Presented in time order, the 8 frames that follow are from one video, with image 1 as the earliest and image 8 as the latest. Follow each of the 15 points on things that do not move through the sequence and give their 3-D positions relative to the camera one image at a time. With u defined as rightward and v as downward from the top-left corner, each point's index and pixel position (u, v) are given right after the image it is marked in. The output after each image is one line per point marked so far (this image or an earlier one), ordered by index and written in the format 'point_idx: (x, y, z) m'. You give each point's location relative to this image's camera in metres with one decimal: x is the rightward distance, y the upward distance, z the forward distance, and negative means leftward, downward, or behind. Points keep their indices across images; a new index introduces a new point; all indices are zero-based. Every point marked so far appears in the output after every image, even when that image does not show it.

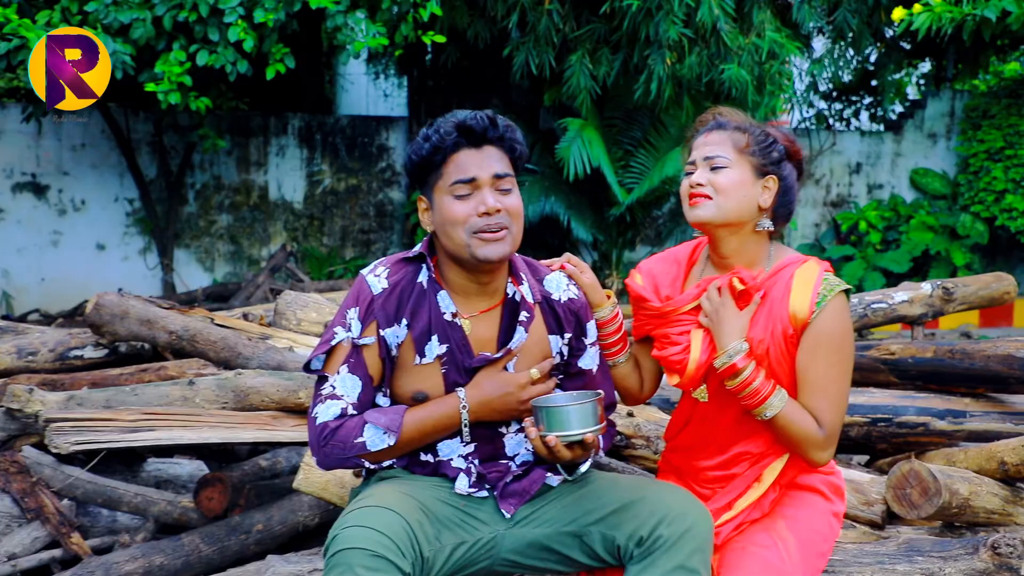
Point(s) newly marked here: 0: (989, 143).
0: (+3.7, +1.2, +7.9) m
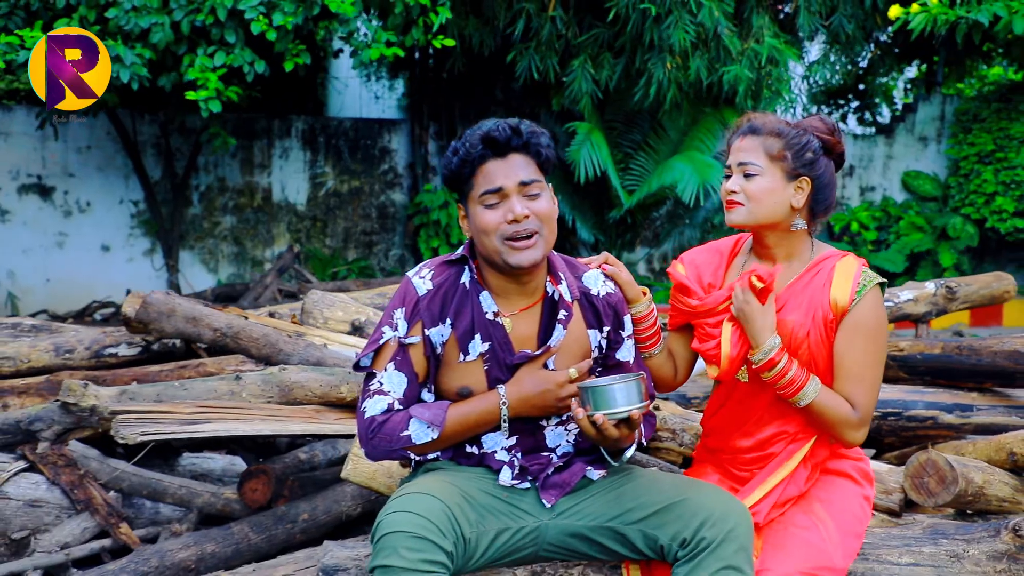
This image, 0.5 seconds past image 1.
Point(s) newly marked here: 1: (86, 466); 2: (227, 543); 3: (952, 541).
0: (+3.7, +1.2, +8.1) m
1: (-1.3, -0.5, +3.0) m
2: (-0.8, -0.7, +2.7) m
3: (+1.1, -0.6, +2.4) m
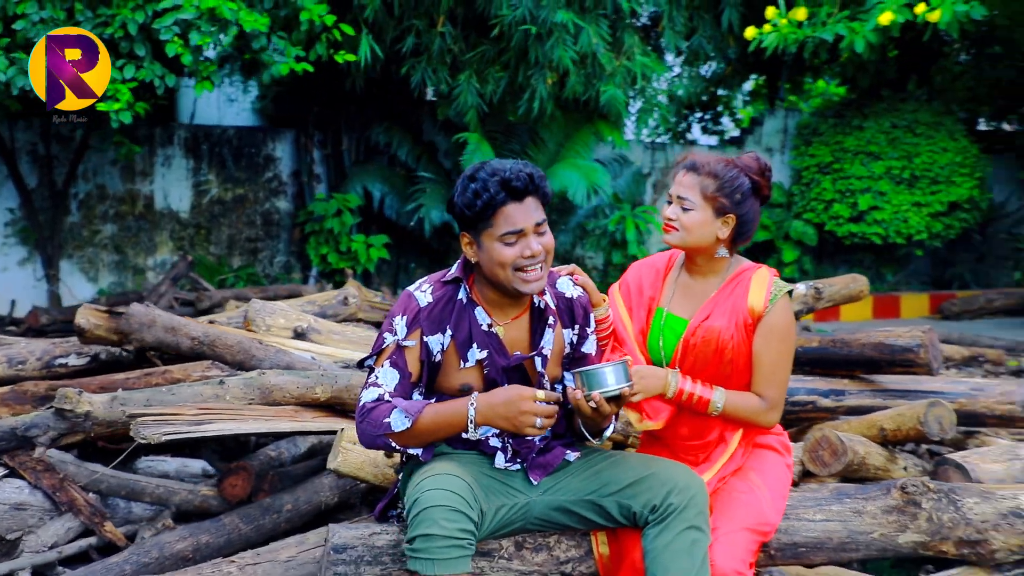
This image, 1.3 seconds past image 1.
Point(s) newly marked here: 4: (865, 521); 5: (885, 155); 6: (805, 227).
0: (+2.7, +1.2, +9.0) m
1: (-1.4, -0.6, +3.2) m
2: (-0.9, -0.7, +3.0) m
3: (+1.0, -0.6, +2.9) m
4: (+1.0, -0.7, +2.8) m
5: (+3.2, +1.2, +8.7) m
6: (+2.6, +0.6, +9.0) m
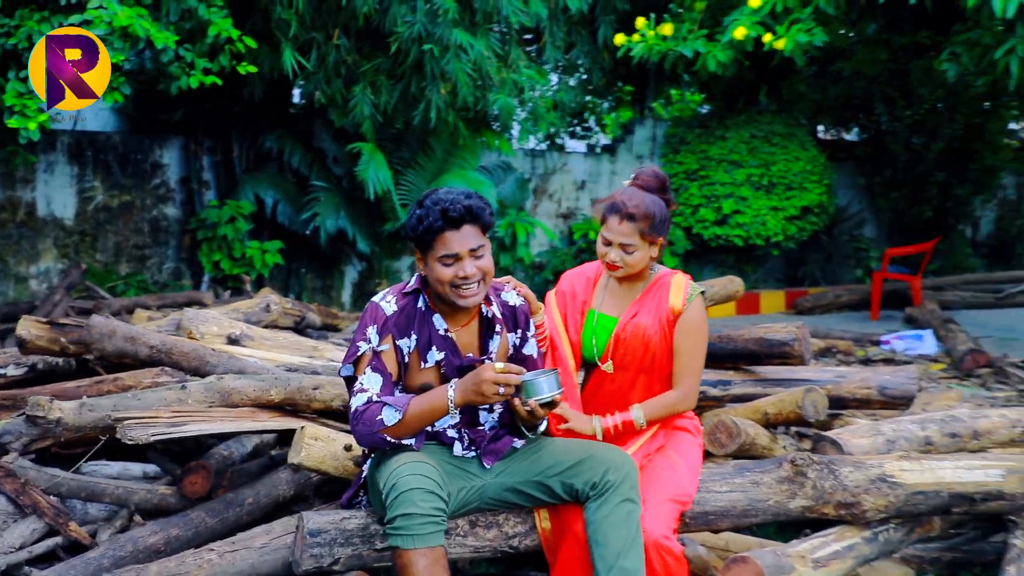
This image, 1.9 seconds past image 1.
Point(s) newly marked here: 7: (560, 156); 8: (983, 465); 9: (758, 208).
0: (+1.7, +1.2, +9.6) m
1: (-1.6, -0.6, +3.3) m
2: (-1.0, -0.8, +3.2) m
3: (+0.8, -0.6, +3.4) m
4: (+0.8, -0.7, +3.3) m
5: (+2.2, +1.2, +9.4) m
6: (+1.5, +0.6, +9.7) m
7: (+0.4, +1.3, +10.2) m
8: (+1.7, -0.6, +3.5) m
9: (+2.3, +0.8, +9.3) m
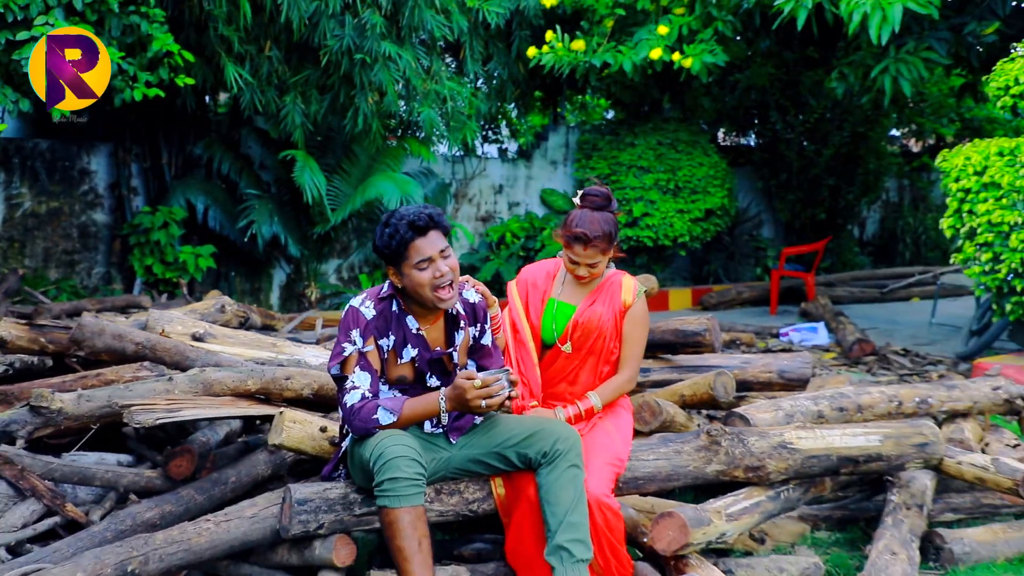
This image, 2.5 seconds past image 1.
0: (+0.9, +1.2, +10.2) m
1: (-1.8, -0.6, +3.6) m
2: (-1.2, -0.8, +3.6) m
3: (+0.6, -0.6, +3.9) m
4: (+0.7, -0.7, +3.9) m
5: (+1.4, +1.2, +10.1) m
6: (+0.7, +0.6, +10.2) m
7: (-0.4, +1.3, +10.6) m
8: (+1.5, -0.6, +4.1) m
9: (+1.5, +0.8, +10.0) m
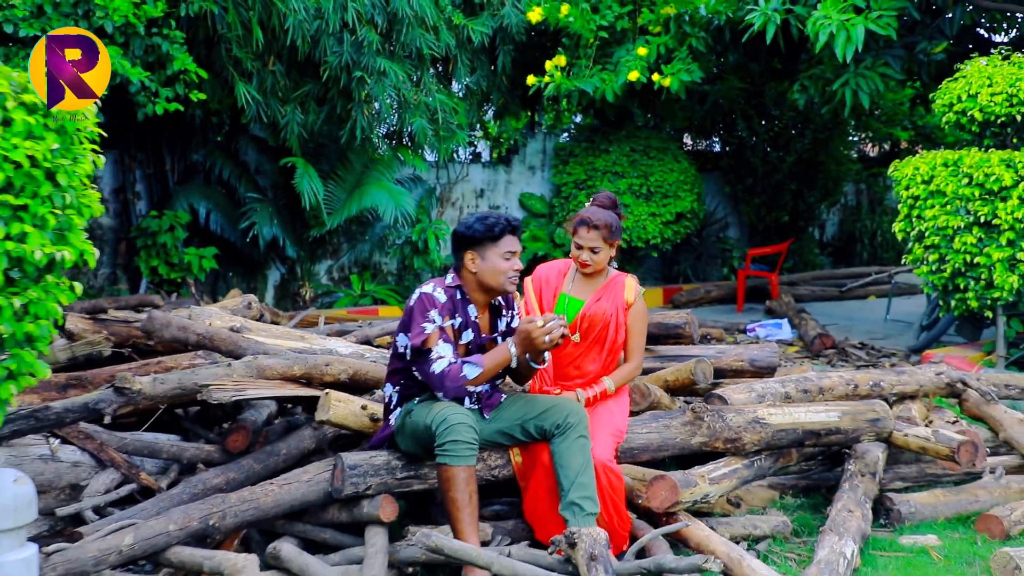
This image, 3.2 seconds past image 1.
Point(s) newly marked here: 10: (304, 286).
0: (+0.7, +1.2, +10.9) m
1: (-1.7, -0.6, +4.2) m
2: (-1.1, -0.8, +4.1) m
3: (+0.7, -0.6, +4.5) m
4: (+0.7, -0.6, +4.5) m
5: (+1.3, +1.2, +10.7) m
6: (+0.6, +0.6, +10.9) m
7: (-0.6, +1.3, +11.2) m
8: (+1.5, -0.6, +4.8) m
9: (+1.4, +0.8, +10.6) m
10: (-2.1, 0.0, +10.1) m
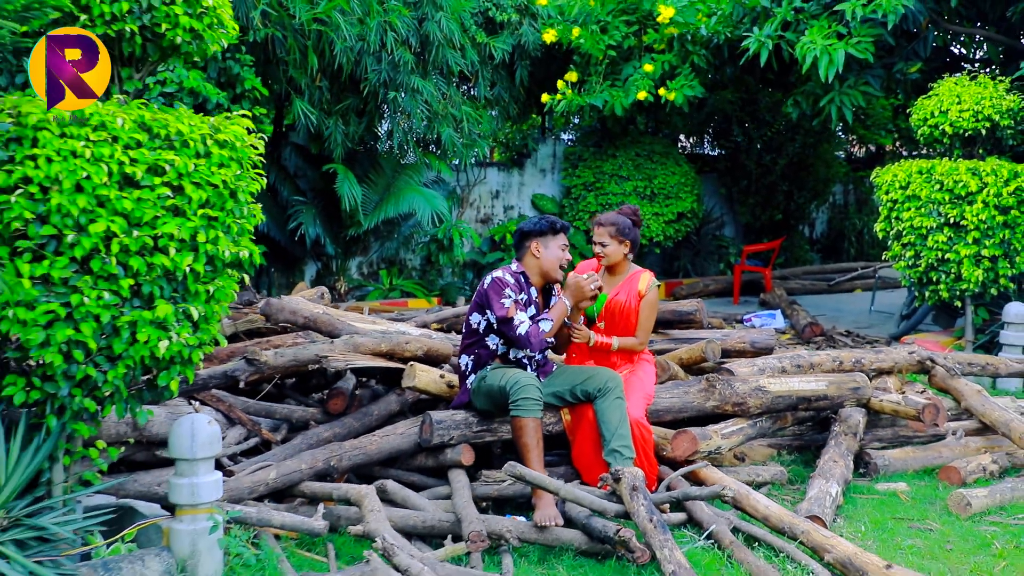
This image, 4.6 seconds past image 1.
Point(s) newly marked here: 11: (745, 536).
0: (+0.9, +1.3, +11.8) m
1: (-1.5, -0.6, +5.1) m
2: (-0.9, -0.7, +5.1) m
3: (+0.9, -0.6, +5.5) m
4: (+1.0, -0.6, +5.5) m
5: (+1.5, +1.3, +11.7) m
6: (+0.8, +0.6, +11.9) m
7: (-0.4, +1.4, +12.2) m
8: (+1.8, -0.5, +5.8) m
9: (+1.6, +0.9, +11.6) m
10: (-1.9, +0.1, +11.1) m
11: (+1.1, -1.1, +4.6) m
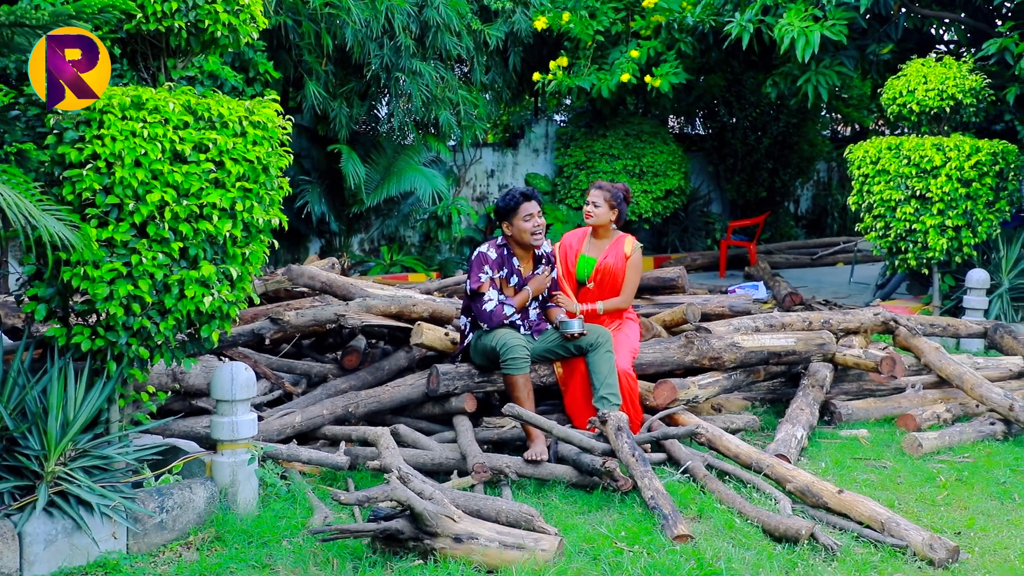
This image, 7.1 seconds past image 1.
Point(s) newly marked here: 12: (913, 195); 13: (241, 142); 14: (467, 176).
0: (+0.8, +1.6, +12.4) m
1: (-1.5, -0.4, +5.7) m
2: (-0.9, -0.5, +5.7) m
3: (+0.9, -0.3, +6.1) m
4: (+1.0, -0.4, +6.1) m
5: (+1.4, +1.6, +12.2) m
6: (+0.7, +1.0, +12.4) m
7: (-0.5, +1.7, +12.7) m
8: (+1.7, -0.3, +6.4) m
9: (+1.5, +1.2, +12.2) m
10: (-2.0, +0.4, +11.7) m
11: (+1.1, -1.0, +5.2) m
12: (+3.5, +0.8, +8.6) m
13: (-1.2, +0.6, +4.3) m
14: (-0.6, +1.4, +12.8) m
